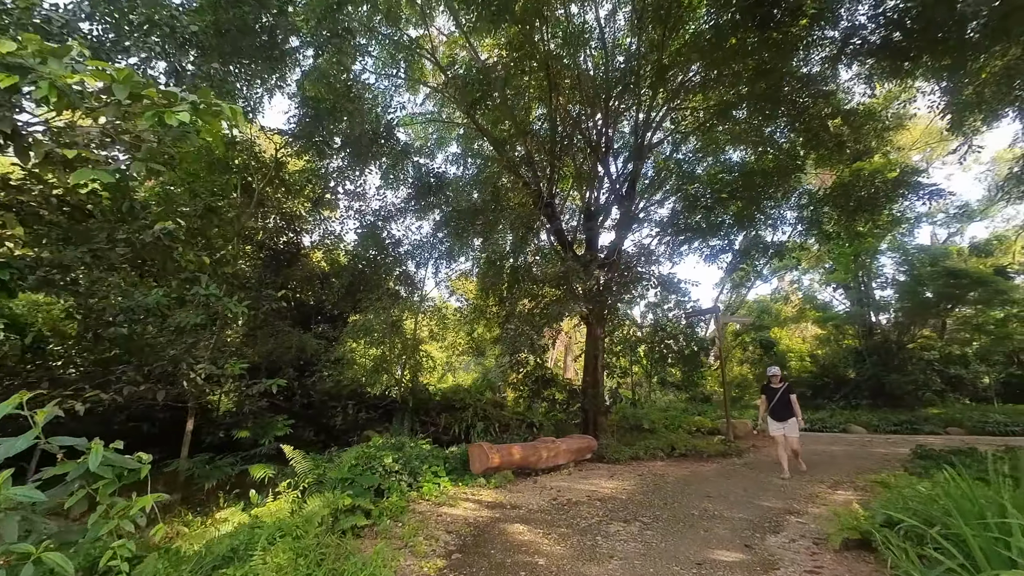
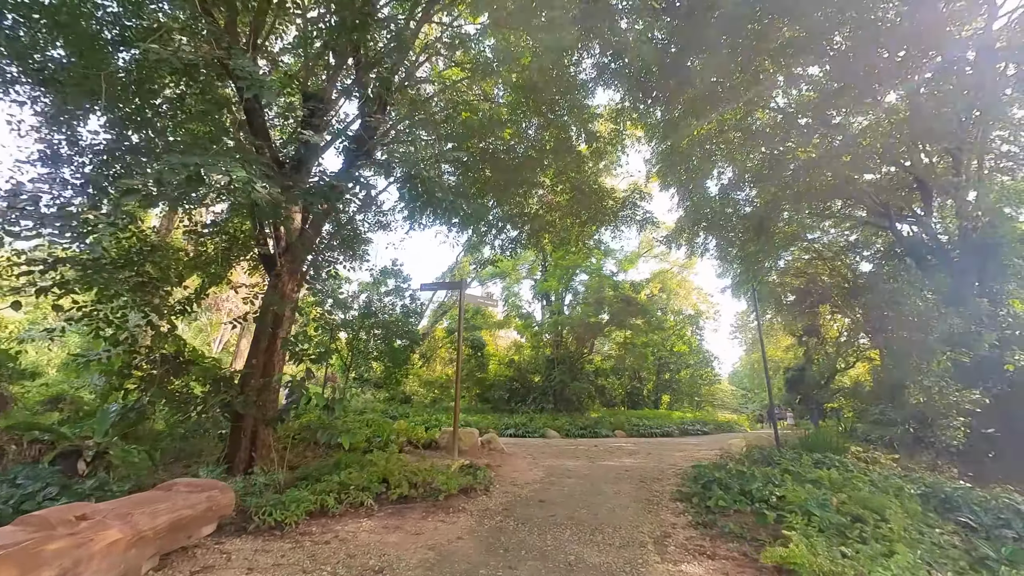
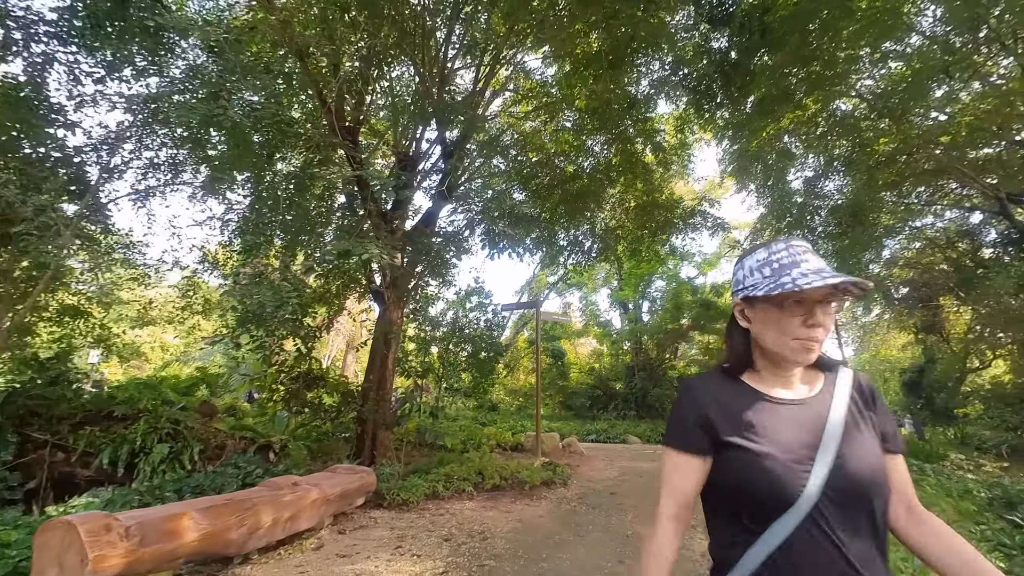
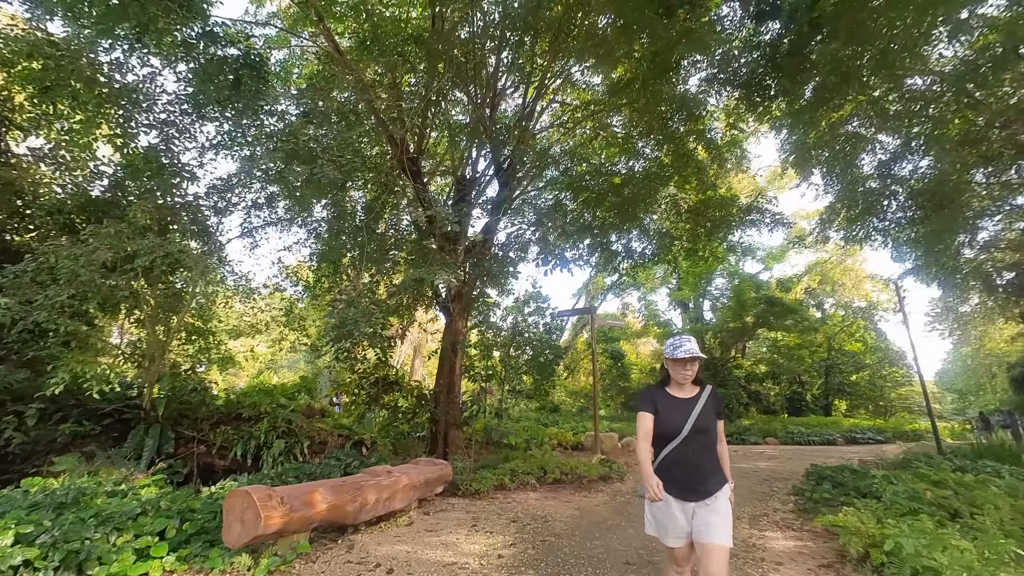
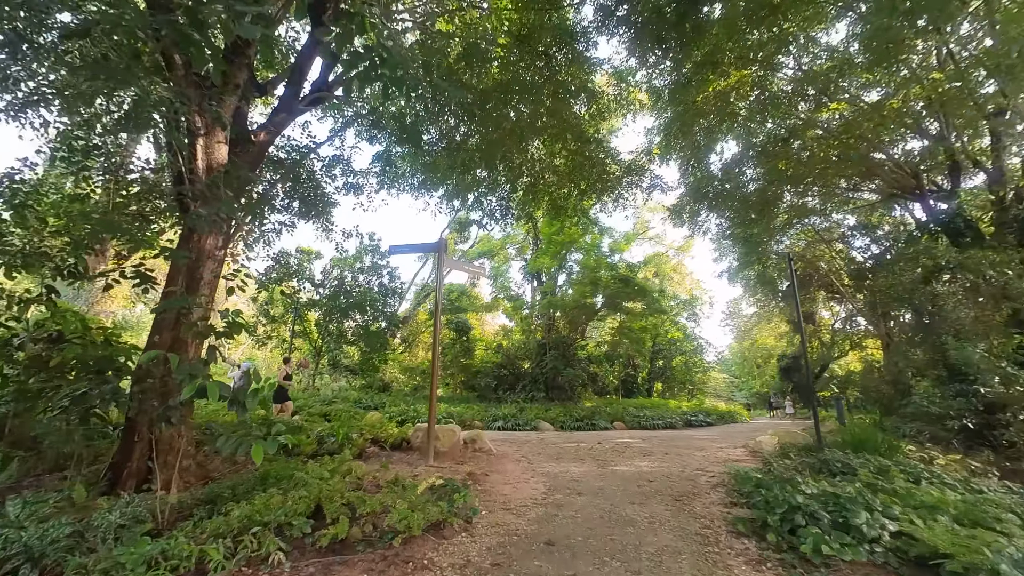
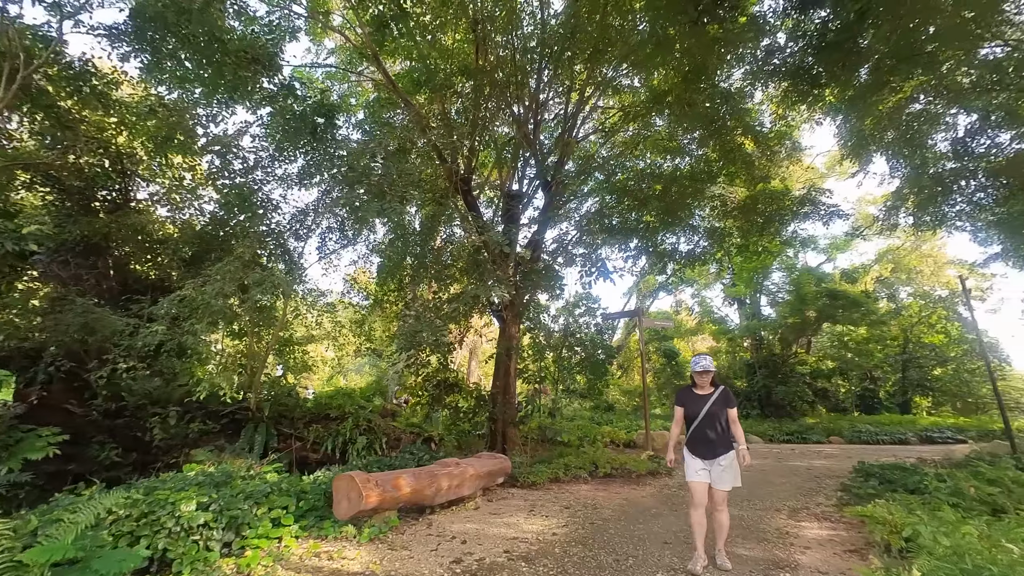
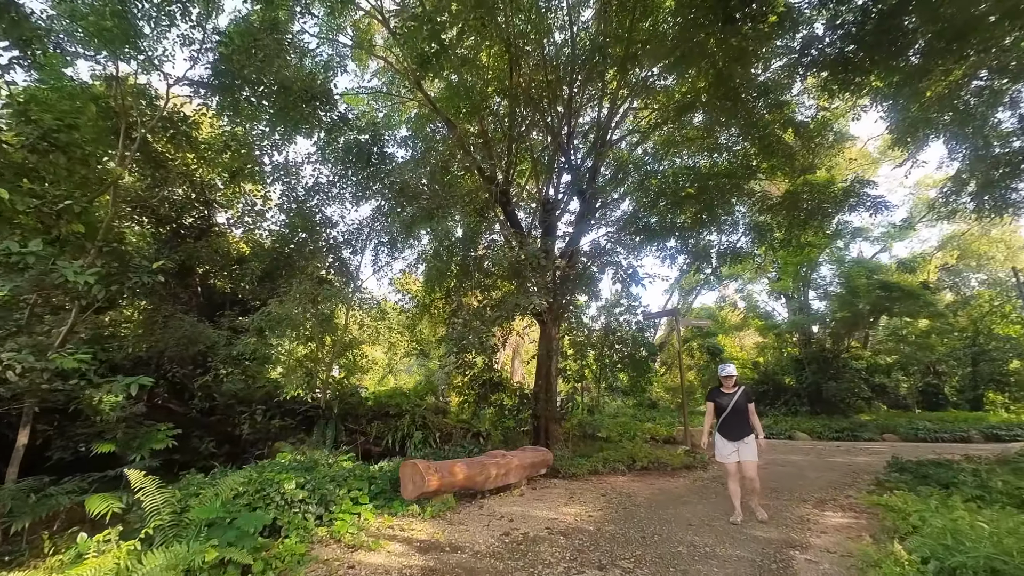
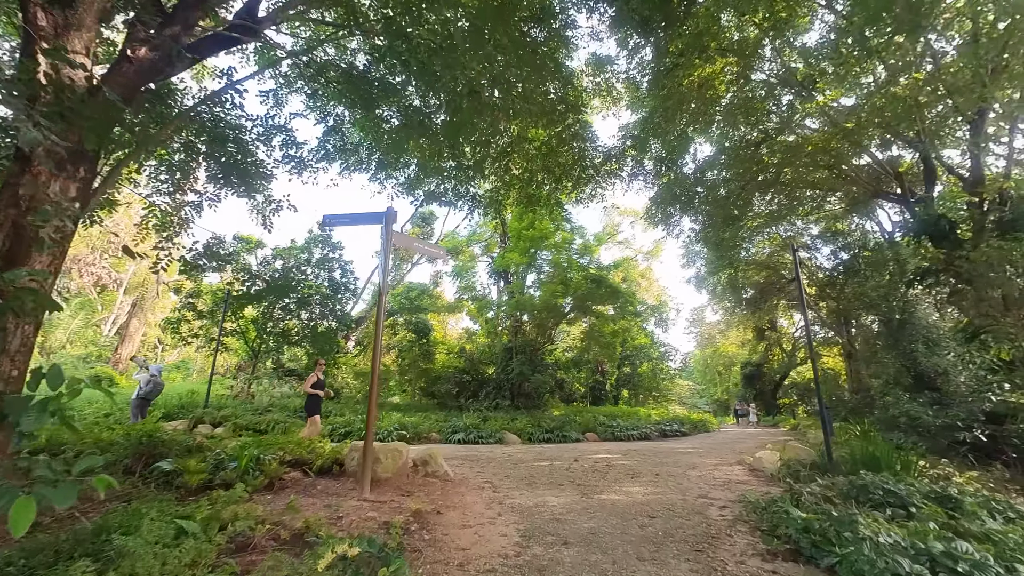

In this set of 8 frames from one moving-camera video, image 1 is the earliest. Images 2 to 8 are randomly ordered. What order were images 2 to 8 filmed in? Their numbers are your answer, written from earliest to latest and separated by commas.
7, 6, 4, 3, 2, 5, 8
